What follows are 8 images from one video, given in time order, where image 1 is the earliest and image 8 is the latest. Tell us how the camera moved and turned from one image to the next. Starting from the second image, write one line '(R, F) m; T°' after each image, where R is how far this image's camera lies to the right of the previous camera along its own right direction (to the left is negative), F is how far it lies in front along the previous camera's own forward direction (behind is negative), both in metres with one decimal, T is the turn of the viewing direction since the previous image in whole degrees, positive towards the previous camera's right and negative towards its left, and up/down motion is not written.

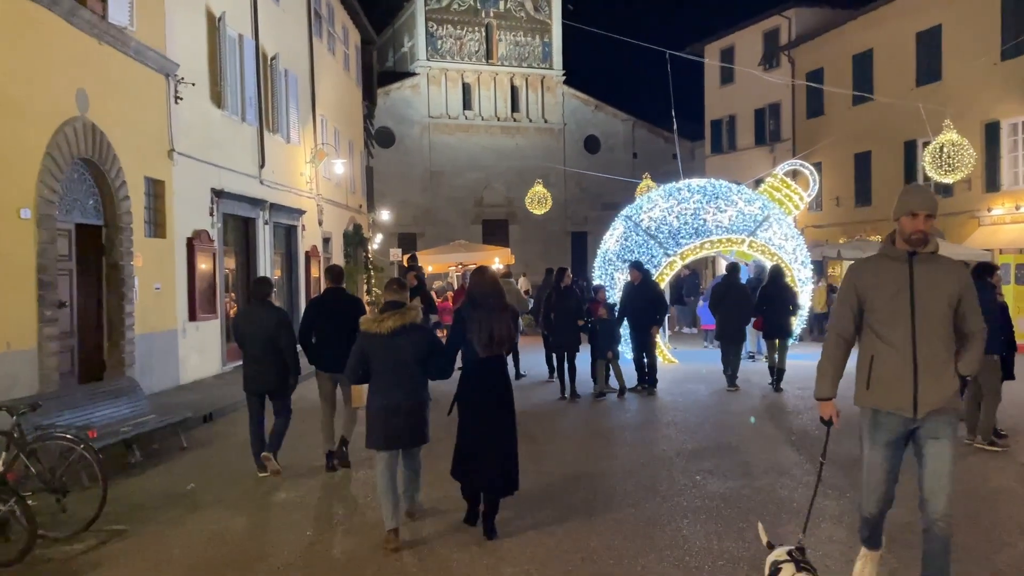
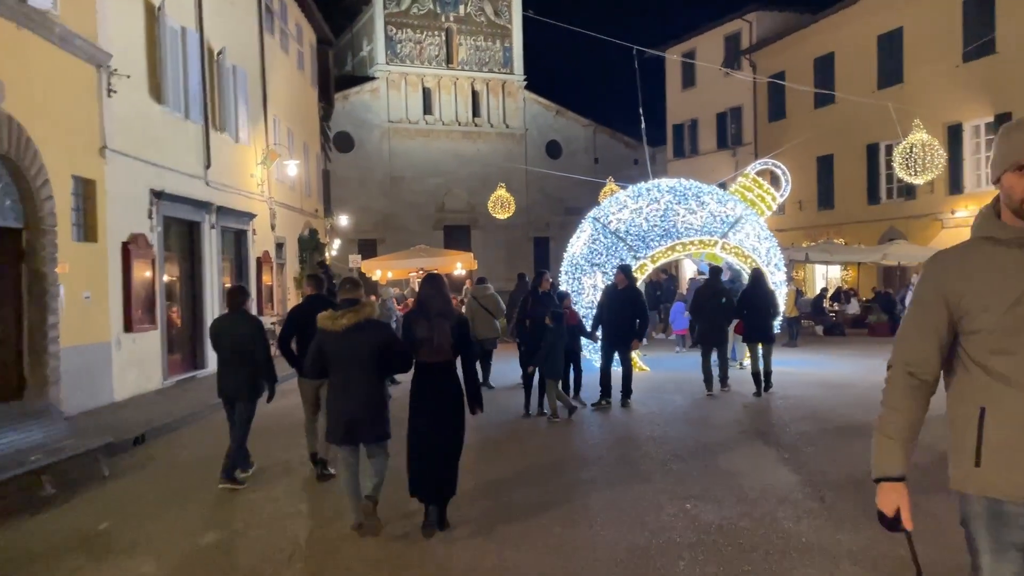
(0.0, +0.7) m; +3°
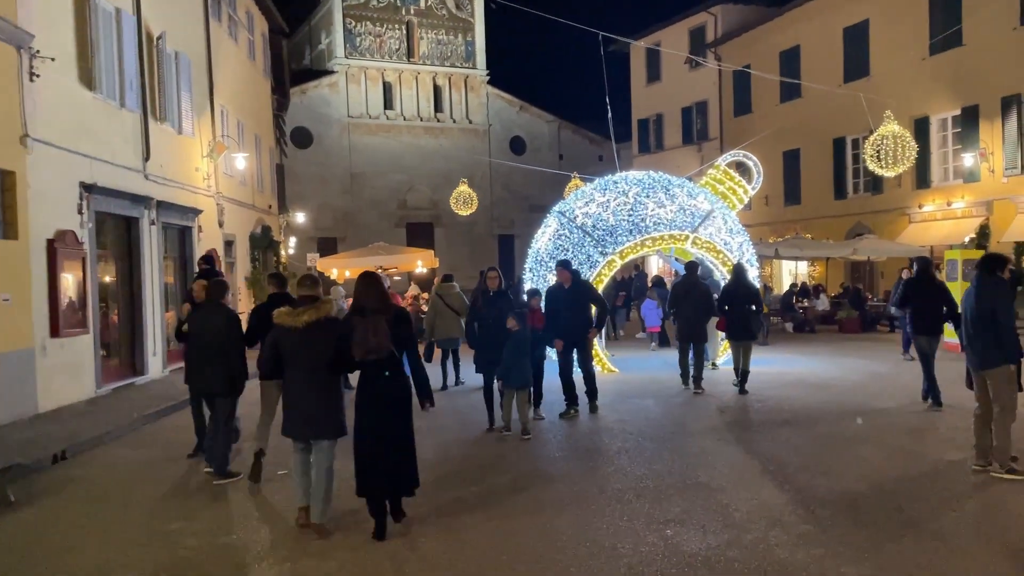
(+0.1, +0.7) m; +2°
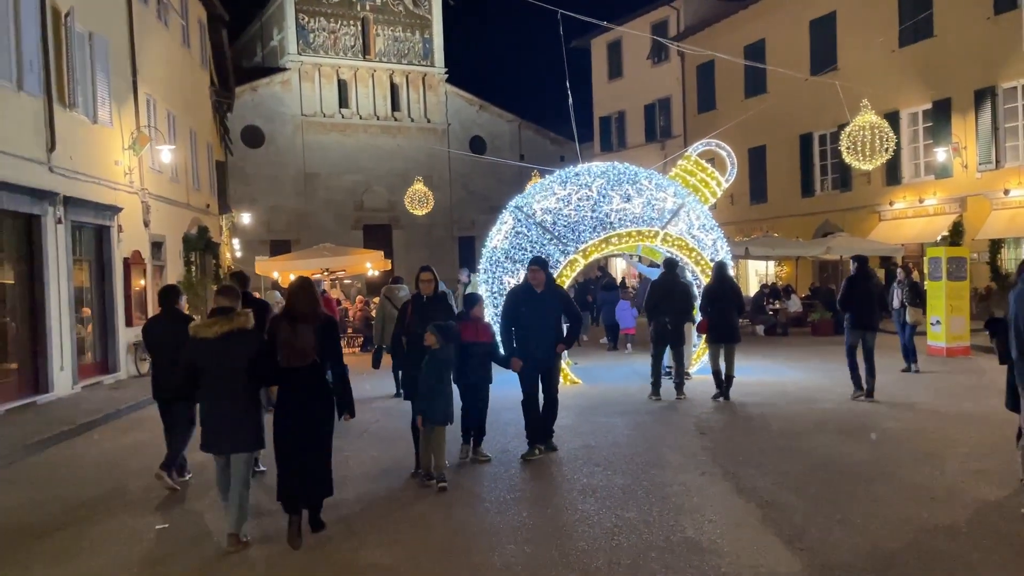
(+0.2, +1.3) m; +3°
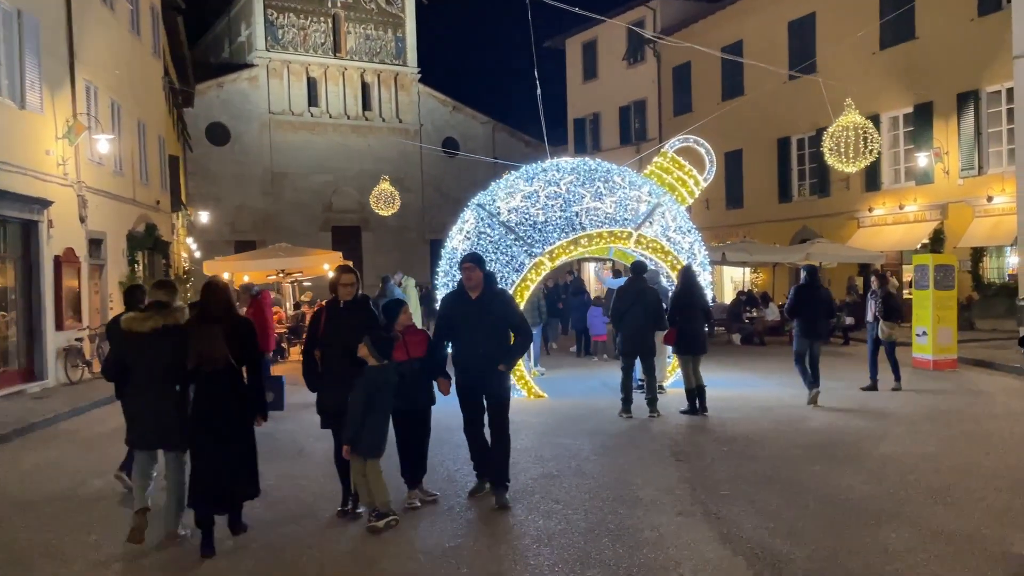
(+0.2, +0.9) m; +2°
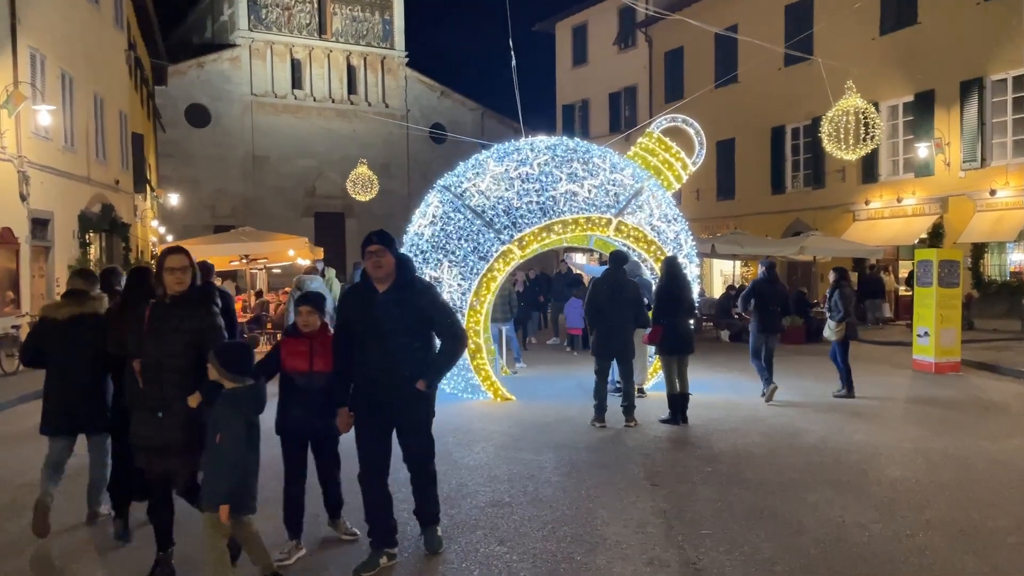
(+0.3, +1.0) m; +1°
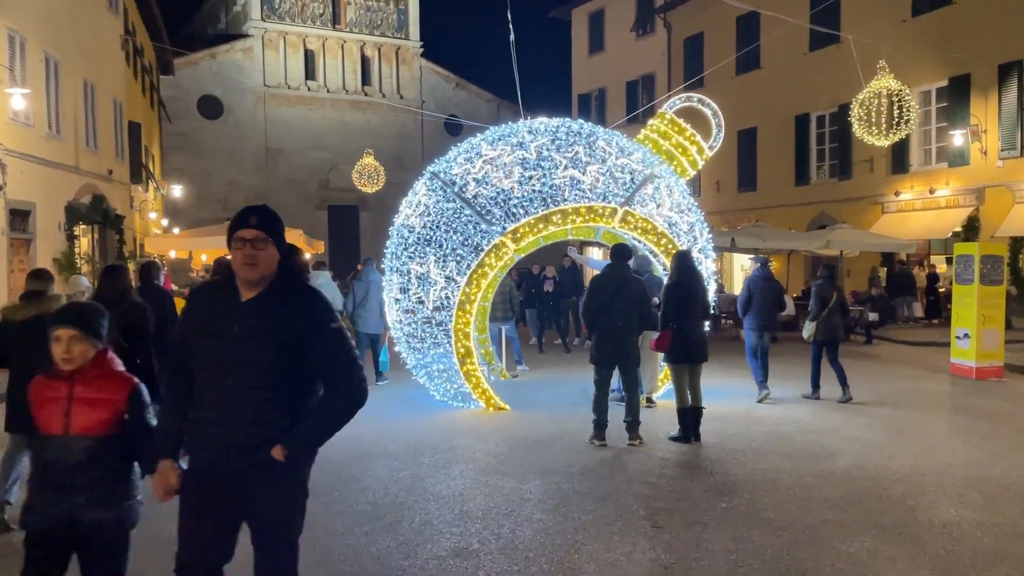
(+0.3, +0.9) m; -1°
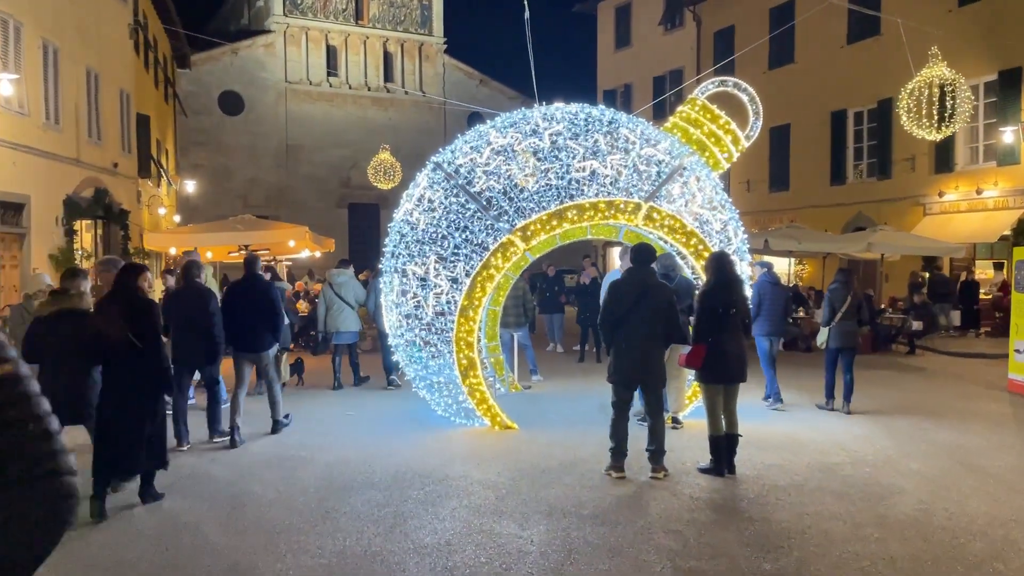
(+0.1, +0.9) m; -2°
